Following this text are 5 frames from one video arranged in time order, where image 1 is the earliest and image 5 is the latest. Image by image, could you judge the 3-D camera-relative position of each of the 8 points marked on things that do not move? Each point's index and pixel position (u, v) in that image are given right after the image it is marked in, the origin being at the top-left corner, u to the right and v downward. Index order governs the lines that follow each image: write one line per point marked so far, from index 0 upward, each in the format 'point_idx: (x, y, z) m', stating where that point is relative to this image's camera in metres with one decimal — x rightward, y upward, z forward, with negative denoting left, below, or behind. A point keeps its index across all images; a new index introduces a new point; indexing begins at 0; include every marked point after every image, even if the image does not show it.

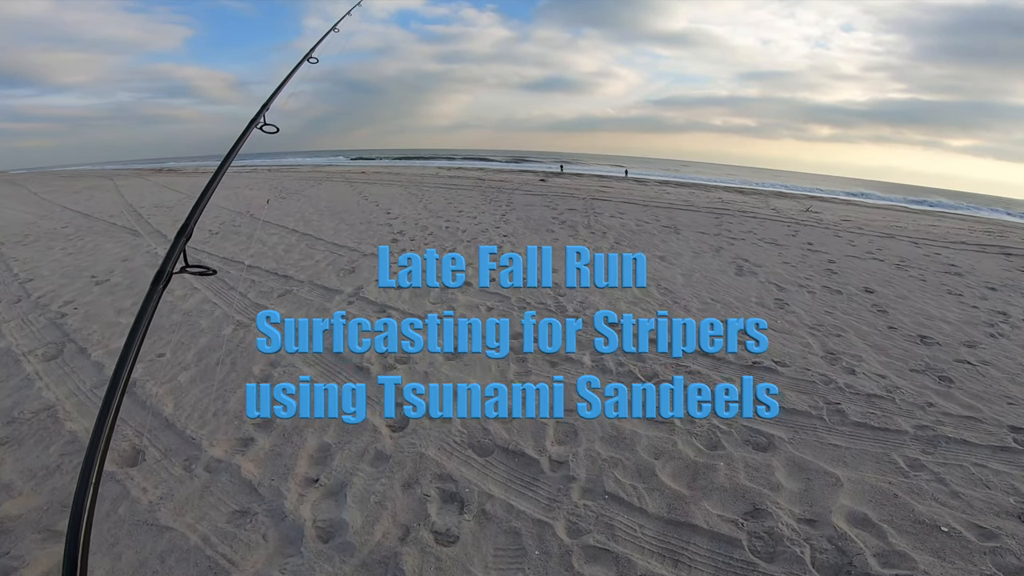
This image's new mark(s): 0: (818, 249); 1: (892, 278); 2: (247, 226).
0: (+5.4, +0.7, +9.8) m
1: (+5.6, +0.2, +8.1) m
2: (-4.4, +1.0, +9.1) m
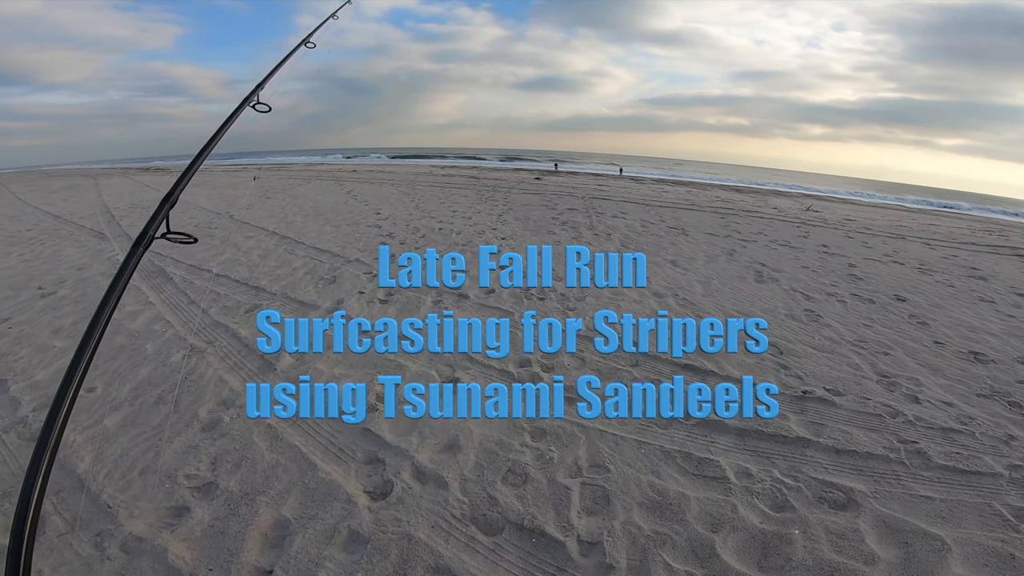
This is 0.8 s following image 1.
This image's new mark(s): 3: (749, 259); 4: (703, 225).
0: (+5.4, +0.7, +9.2) m
1: (+5.6, +0.1, +7.6) m
2: (-4.4, +0.9, +8.4) m
3: (+3.1, +0.4, +7.2) m
4: (+3.5, +1.1, +10.0) m
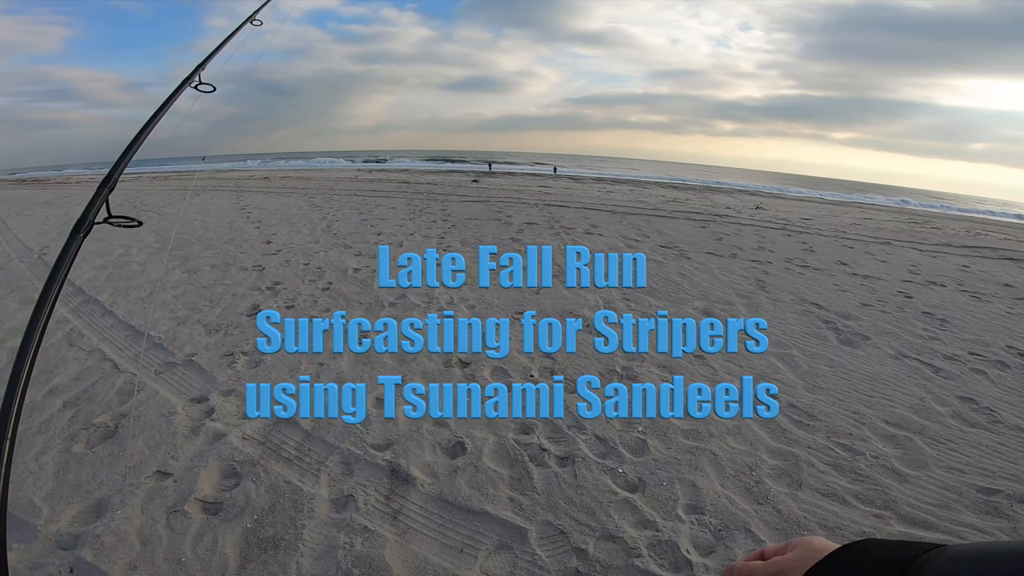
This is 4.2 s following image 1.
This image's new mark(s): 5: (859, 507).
0: (+4.7, +0.3, +7.5) m
1: (+5.1, -0.2, +5.9) m
2: (-4.9, +0.1, +5.5) m
3: (+2.7, -0.1, +5.3) m
4: (+2.7, +0.7, +8.1) m
5: (+1.4, -0.9, +2.2) m
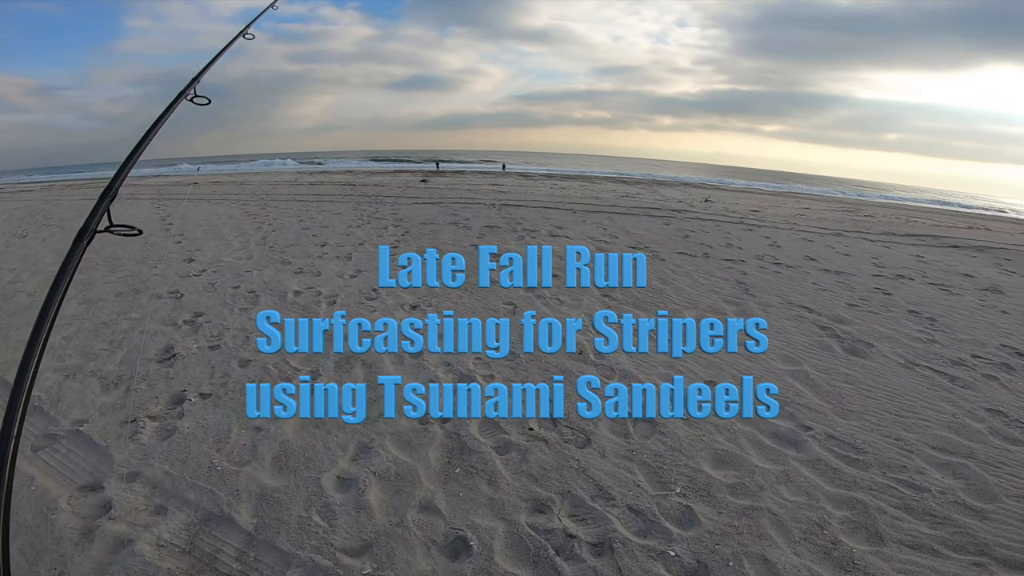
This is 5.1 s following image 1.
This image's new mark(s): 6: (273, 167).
0: (+4.3, +0.4, +7.5) m
1: (+4.8, -0.2, +5.9) m
2: (-5.1, -0.2, +4.5) m
3: (+2.5, -0.1, +5.0) m
4: (+2.2, +0.7, +7.9) m
5: (+1.5, -0.9, +1.9) m
6: (-8.6, +4.3, +19.7) m
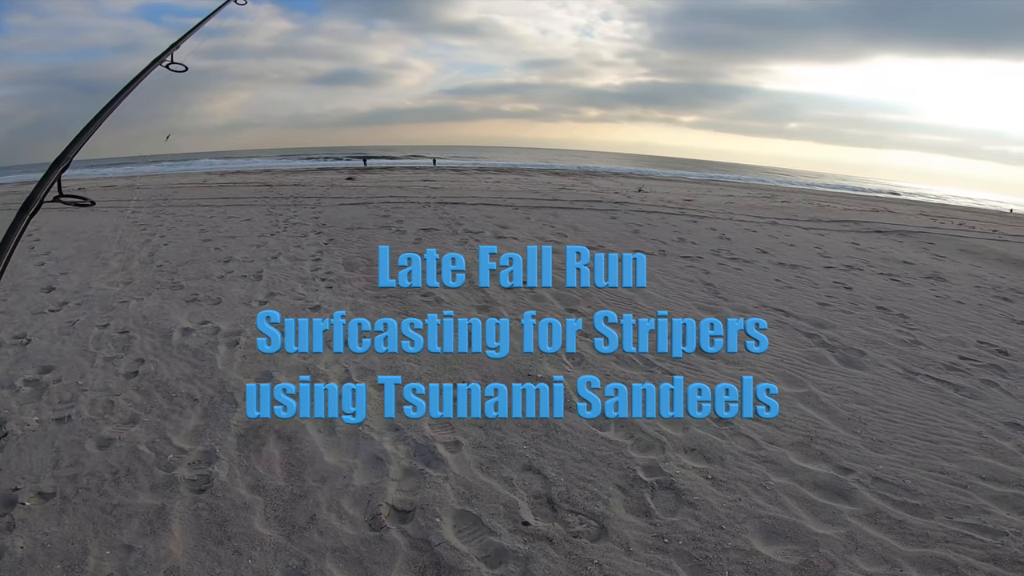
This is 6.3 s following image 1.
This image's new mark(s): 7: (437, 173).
0: (+3.5, +0.4, +7.3) m
1: (+4.3, -0.1, +5.8) m
2: (-5.4, -0.6, +3.3) m
3: (+2.1, -0.1, +4.7) m
4: (+1.4, +0.7, +7.5) m
5: (+1.5, -1.0, +1.5) m
6: (-10.9, +3.9, +17.9) m
7: (-2.9, +4.1, +19.6) m
